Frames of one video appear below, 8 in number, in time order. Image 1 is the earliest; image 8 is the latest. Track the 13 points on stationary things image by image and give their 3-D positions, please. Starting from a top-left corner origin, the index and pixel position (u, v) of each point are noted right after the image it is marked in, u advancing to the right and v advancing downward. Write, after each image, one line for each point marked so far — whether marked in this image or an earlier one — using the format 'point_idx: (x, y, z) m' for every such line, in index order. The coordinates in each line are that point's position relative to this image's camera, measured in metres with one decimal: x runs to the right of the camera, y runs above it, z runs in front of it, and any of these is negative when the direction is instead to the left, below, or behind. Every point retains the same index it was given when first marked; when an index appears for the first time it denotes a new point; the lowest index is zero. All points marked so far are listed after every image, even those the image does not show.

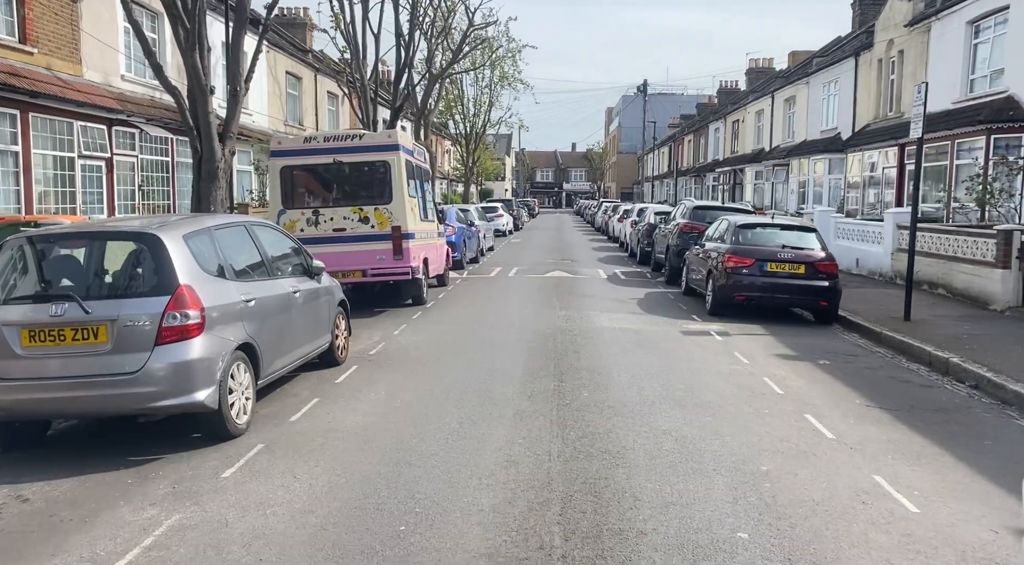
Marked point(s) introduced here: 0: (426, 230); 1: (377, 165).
0: (-1.5, +0.9, +13.8) m
1: (-2.1, +1.8, +12.3) m
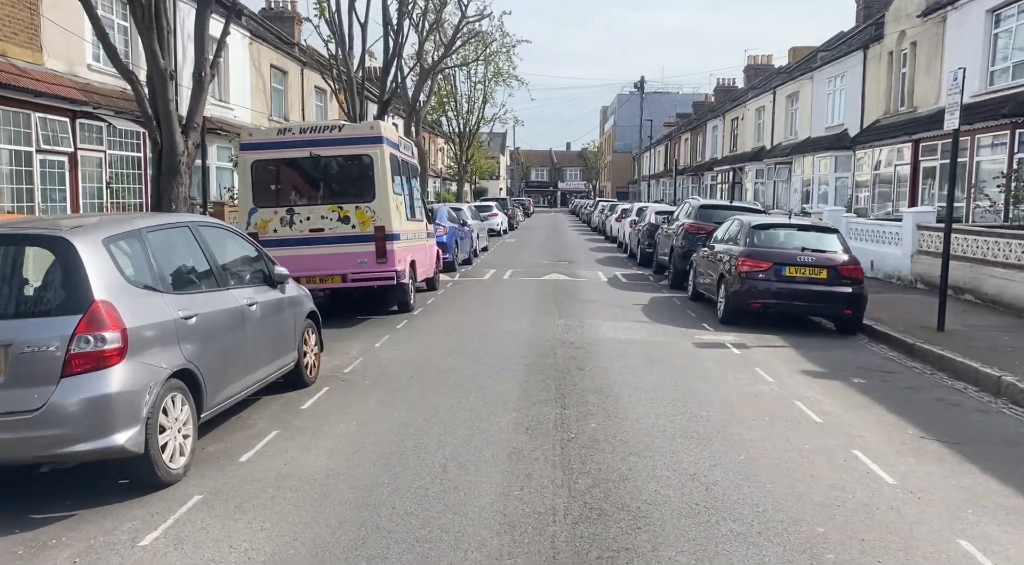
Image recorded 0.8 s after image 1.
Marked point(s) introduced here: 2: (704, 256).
0: (-1.6, +0.8, +12.7) m
1: (-2.1, +1.7, +11.2) m
2: (+3.2, +0.4, +13.3) m
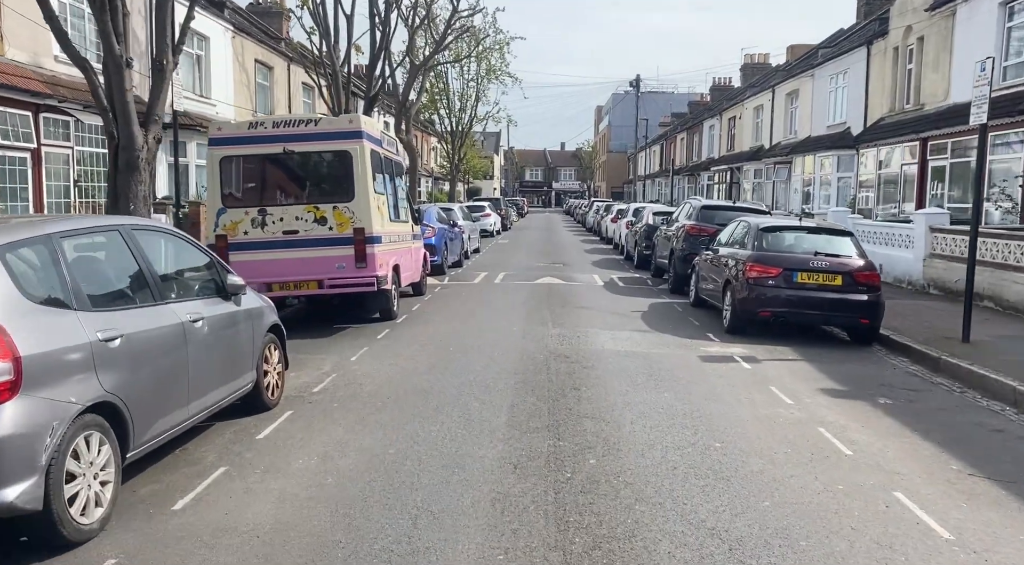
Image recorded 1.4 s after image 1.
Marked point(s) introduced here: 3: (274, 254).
0: (-1.7, +0.7, +11.9) m
1: (-2.3, +1.6, +10.4) m
2: (+3.1, +0.3, +12.5) m
3: (-3.1, +0.4, +10.4) m
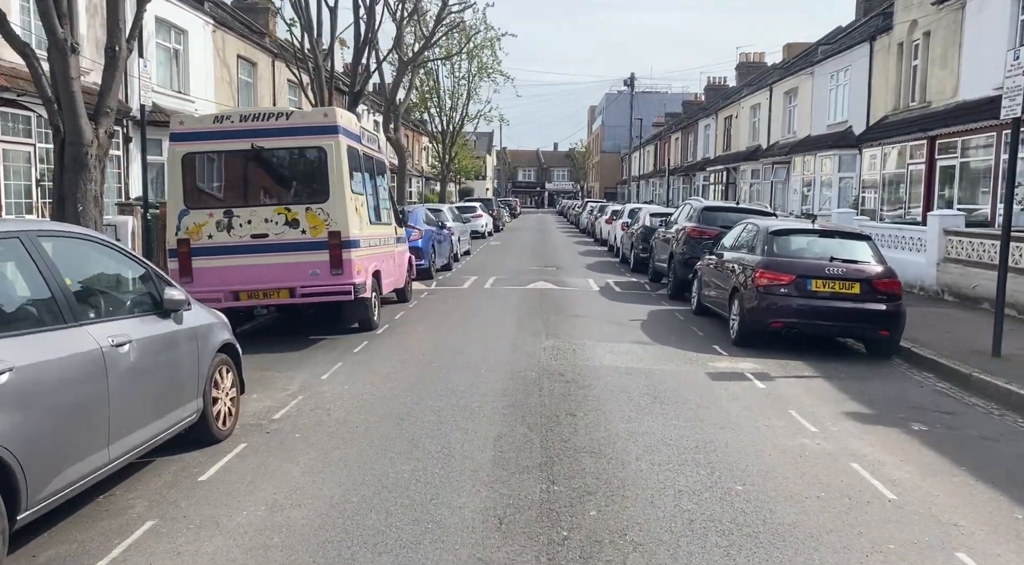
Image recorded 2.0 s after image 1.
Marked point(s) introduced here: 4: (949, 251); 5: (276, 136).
0: (-1.8, +0.7, +11.0) m
1: (-2.4, +1.5, +9.5) m
2: (+2.9, +0.2, +11.7) m
3: (-3.2, +0.3, +9.5) m
4: (+7.4, +0.5, +13.7) m
5: (-2.8, +1.7, +9.5) m
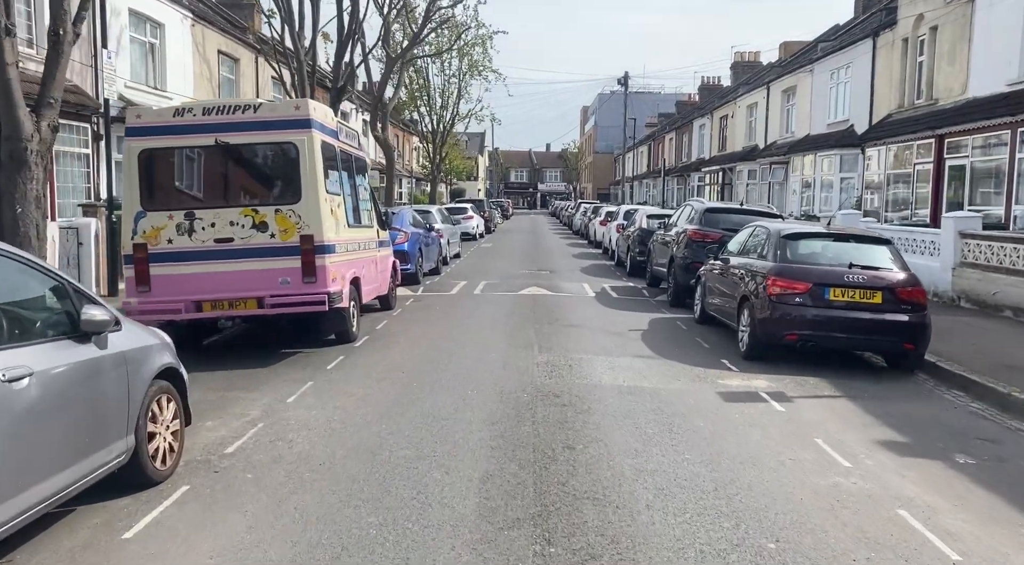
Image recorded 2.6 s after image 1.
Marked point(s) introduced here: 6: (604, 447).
0: (-2.0, +0.6, +10.2) m
1: (-2.5, +1.5, +8.7) m
2: (+2.8, +0.1, +10.9) m
3: (-3.3, +0.2, +8.7) m
4: (+7.3, +0.4, +12.9) m
5: (-2.9, +1.6, +8.7) m
6: (+0.6, -1.1, +5.6) m
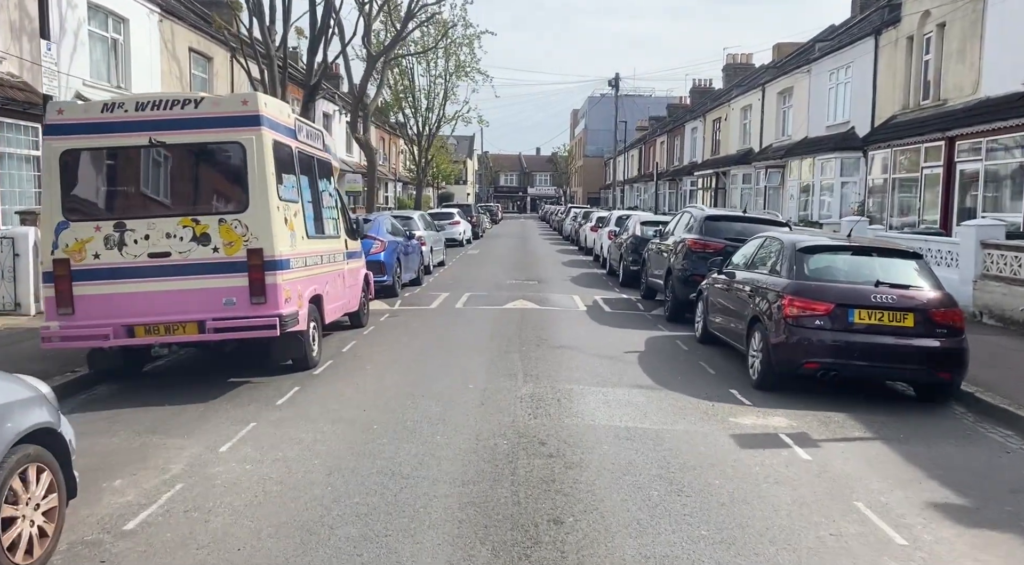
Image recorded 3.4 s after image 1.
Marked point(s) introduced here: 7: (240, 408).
0: (-2.2, +0.4, +9.0) m
1: (-2.7, +1.3, +7.6) m
2: (+2.6, -0.1, +9.8) m
3: (-3.5, 0.0, +7.5) m
4: (+7.1, +0.2, +11.9) m
5: (-3.1, +1.4, +7.5) m
6: (+0.5, -1.3, +4.5) m
7: (-2.4, -1.1, +7.1) m
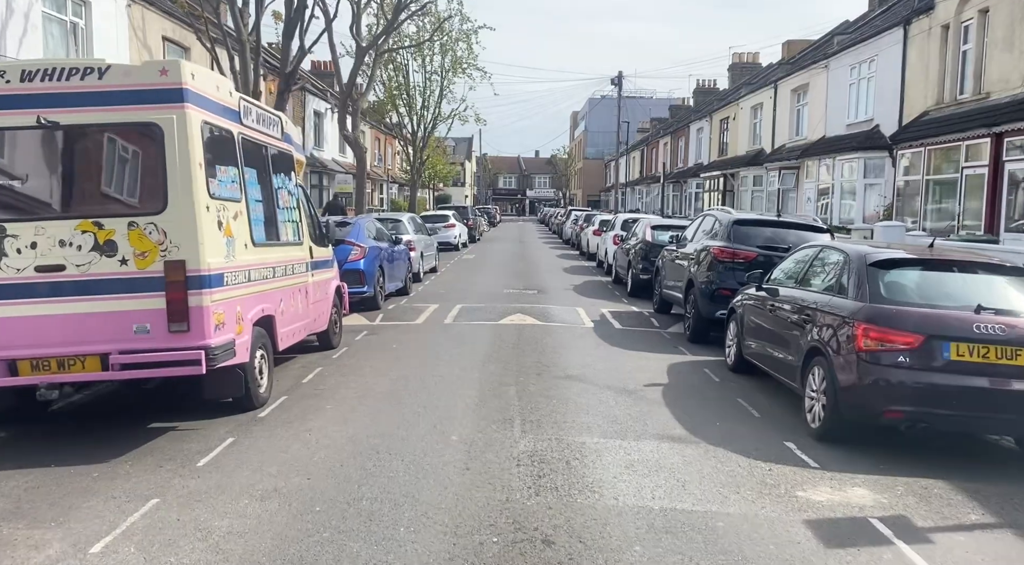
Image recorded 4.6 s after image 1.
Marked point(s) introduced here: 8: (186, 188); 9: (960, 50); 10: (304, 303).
0: (-2.2, +0.2, +7.3) m
1: (-2.7, +1.1, +5.8) m
2: (+2.5, -0.2, +8.1) m
3: (-3.6, -0.2, +5.8) m
4: (+7.0, 0.0, +10.2) m
5: (-3.1, +1.3, +5.8) m
6: (+0.4, -1.5, +2.7) m
7: (-2.4, -1.3, +5.4) m
8: (-2.4, +0.7, +5.8) m
9: (+9.9, +5.2, +17.8) m
10: (-2.2, -0.2, +8.6) m
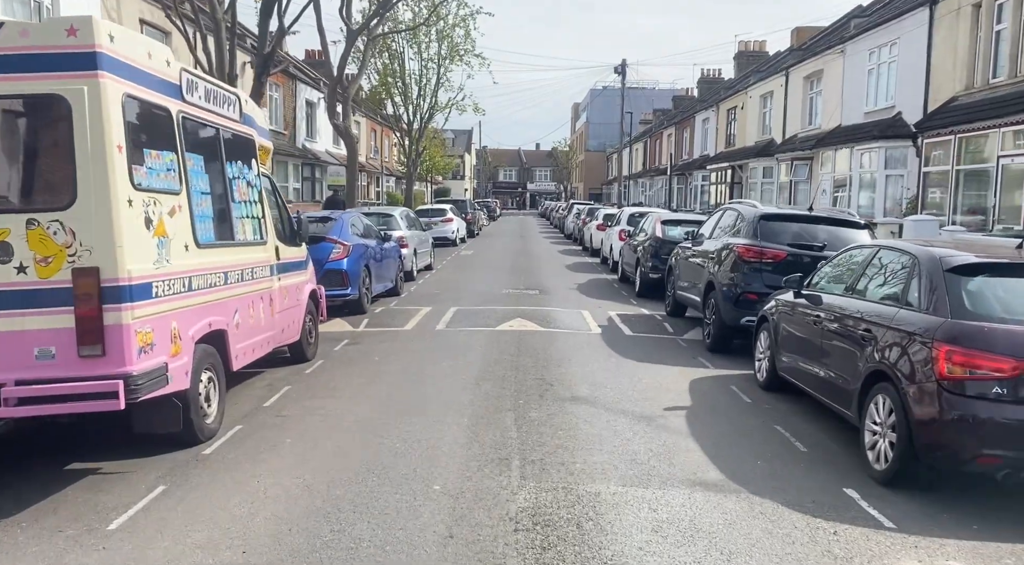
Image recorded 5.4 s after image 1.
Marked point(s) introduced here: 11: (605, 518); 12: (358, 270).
0: (-2.2, +0.1, +6.1) m
1: (-2.7, +1.0, +4.6) m
2: (+2.5, -0.3, +6.9) m
3: (-3.6, -0.3, +4.6) m
4: (+7.0, 0.0, +9.0) m
5: (-3.1, +1.2, +4.6) m
6: (+0.4, -1.6, +1.6) m
7: (-2.5, -1.3, +4.2) m
8: (-2.4, +0.6, +4.7) m
9: (+9.9, +5.2, +16.6) m
10: (-2.2, -0.3, +7.4) m
11: (+0.4, -1.3, +4.4) m
12: (-2.2, +0.2, +11.6) m
